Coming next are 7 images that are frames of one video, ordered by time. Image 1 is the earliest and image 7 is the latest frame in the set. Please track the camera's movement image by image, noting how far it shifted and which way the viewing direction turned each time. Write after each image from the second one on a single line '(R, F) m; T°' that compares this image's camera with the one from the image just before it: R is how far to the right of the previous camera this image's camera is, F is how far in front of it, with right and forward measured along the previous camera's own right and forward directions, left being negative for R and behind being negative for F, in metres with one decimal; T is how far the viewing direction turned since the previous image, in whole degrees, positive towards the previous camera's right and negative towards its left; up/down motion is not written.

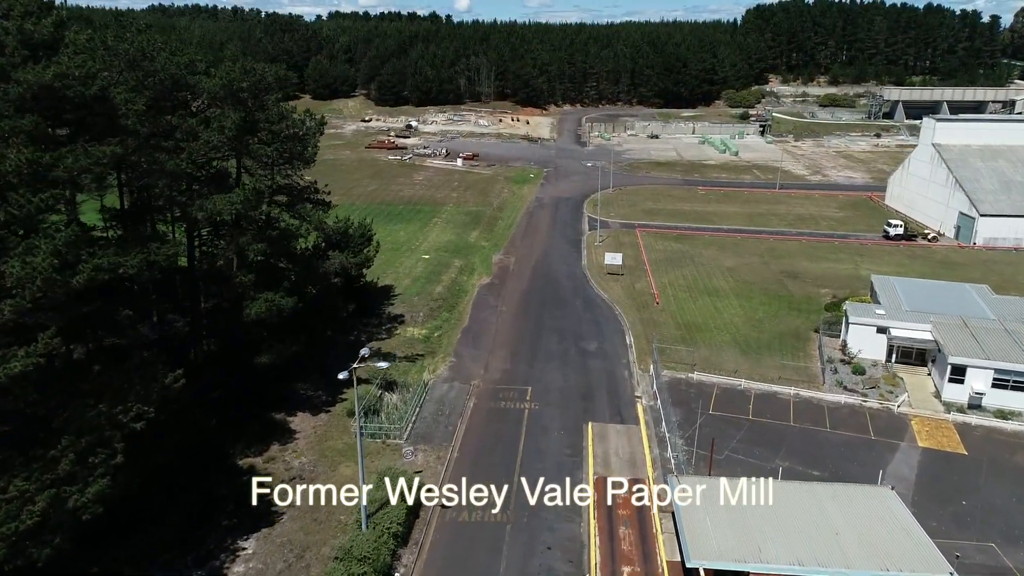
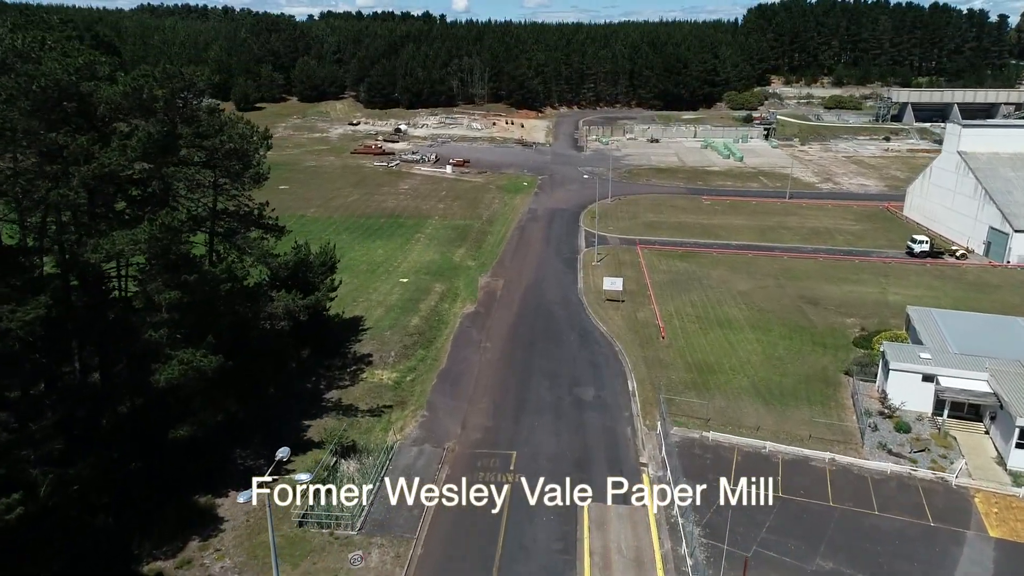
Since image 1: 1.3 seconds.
(+1.0, +4.9) m; 0°
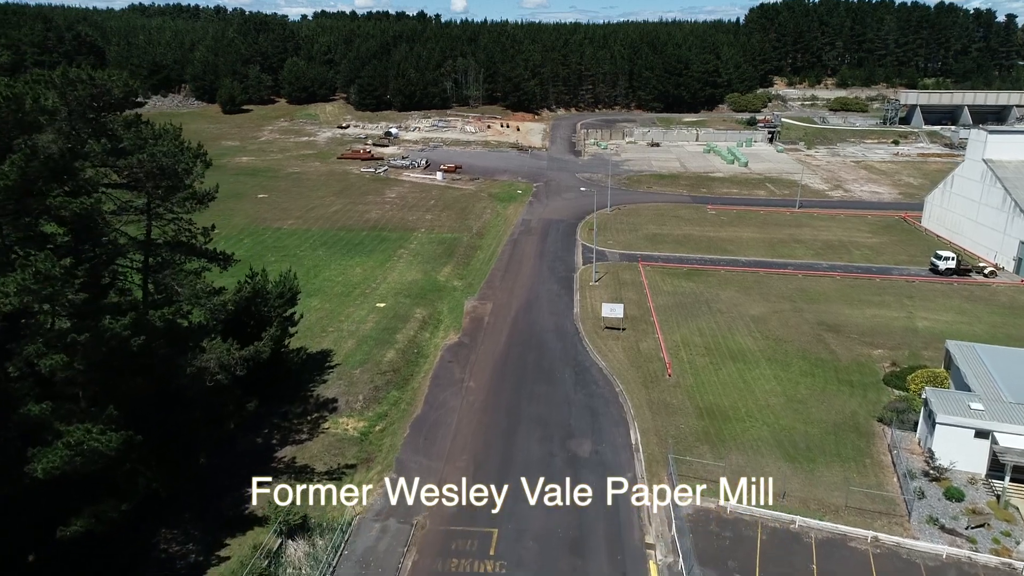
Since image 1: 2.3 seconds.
(+0.9, +4.1) m; 0°
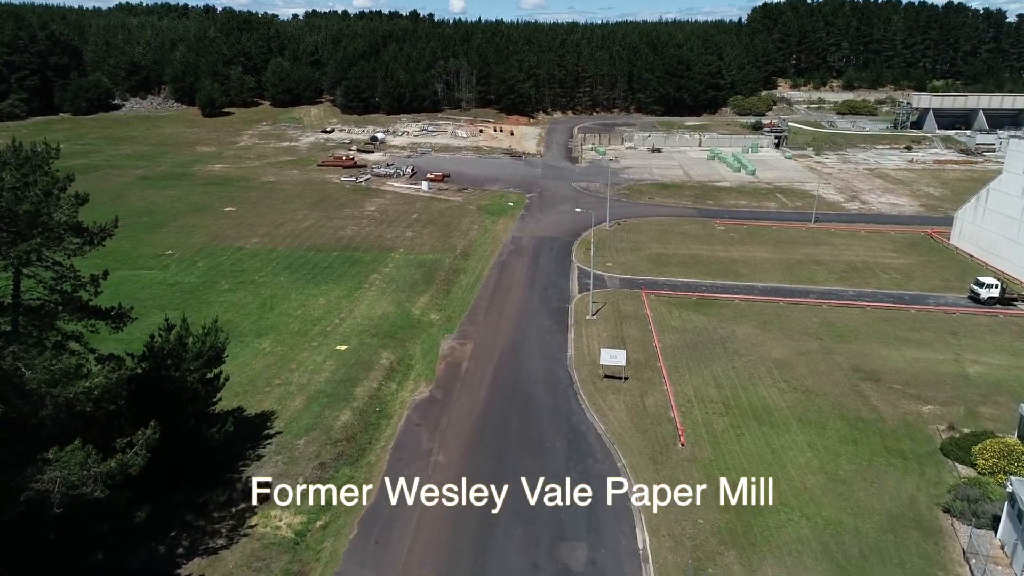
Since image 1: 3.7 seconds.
(+1.1, +5.6) m; 0°
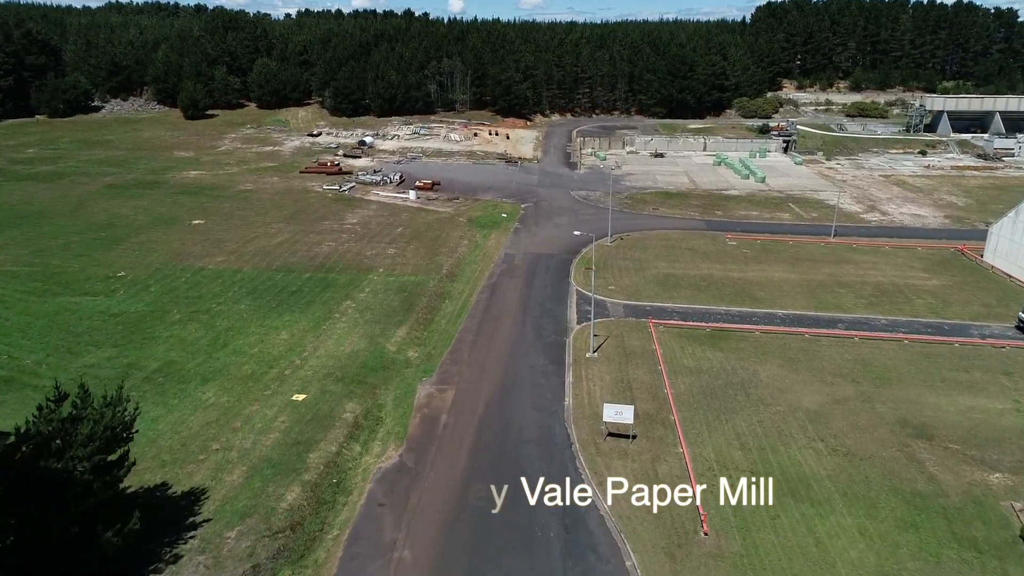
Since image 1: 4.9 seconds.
(+0.7, +4.9) m; 0°
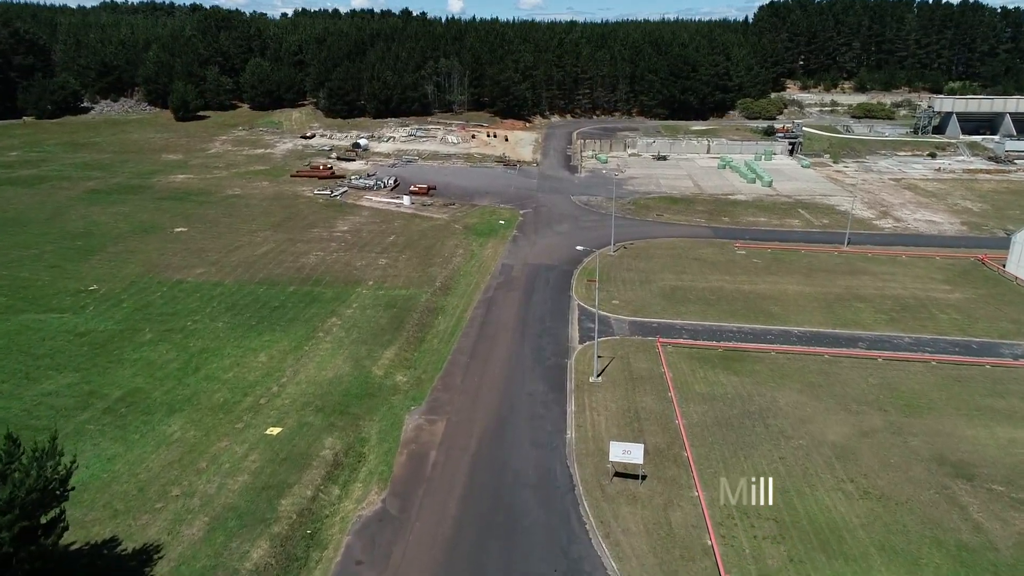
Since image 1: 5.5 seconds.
(+0.2, +2.6) m; 0°
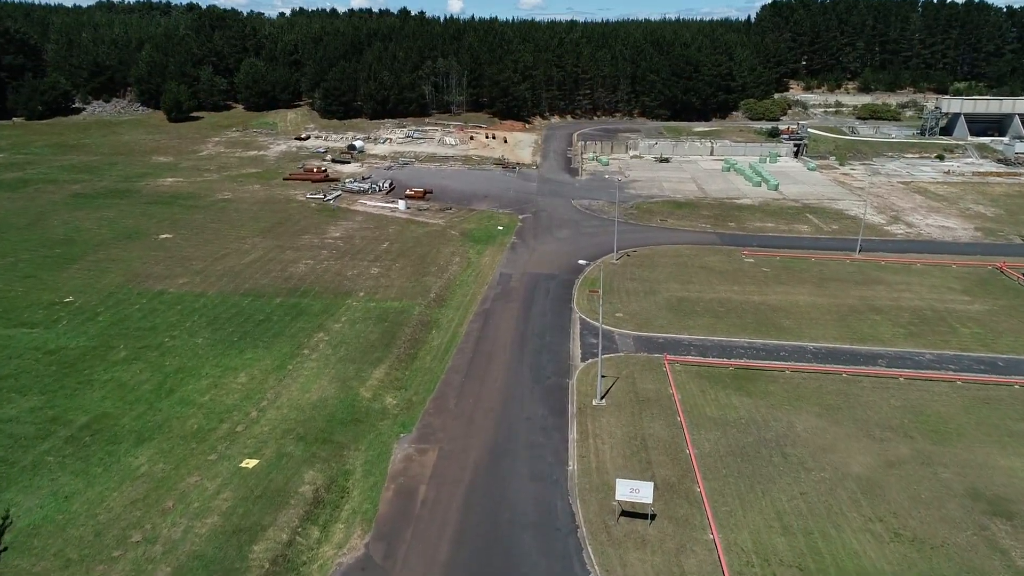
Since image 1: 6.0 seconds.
(+0.1, +2.1) m; 0°
